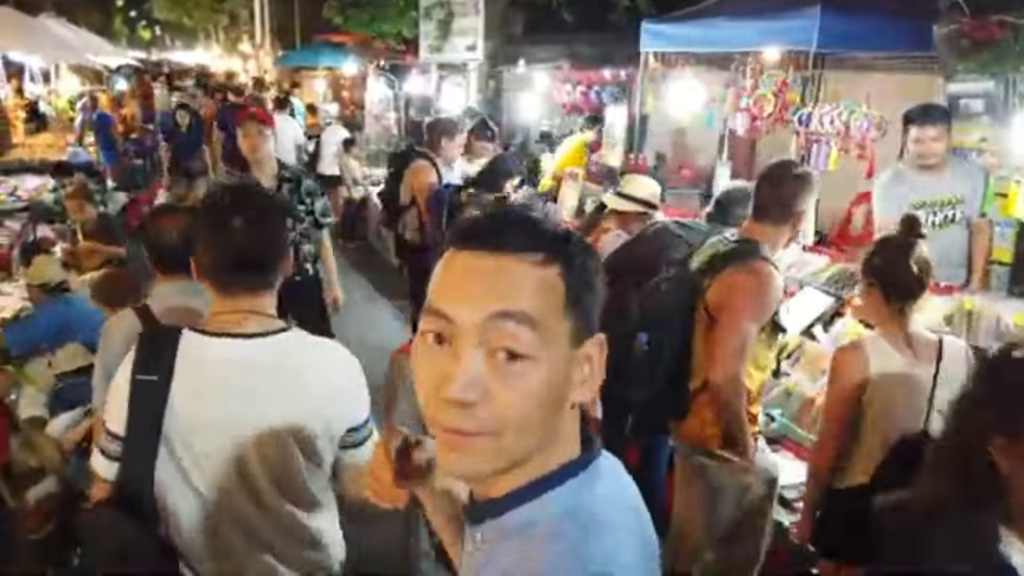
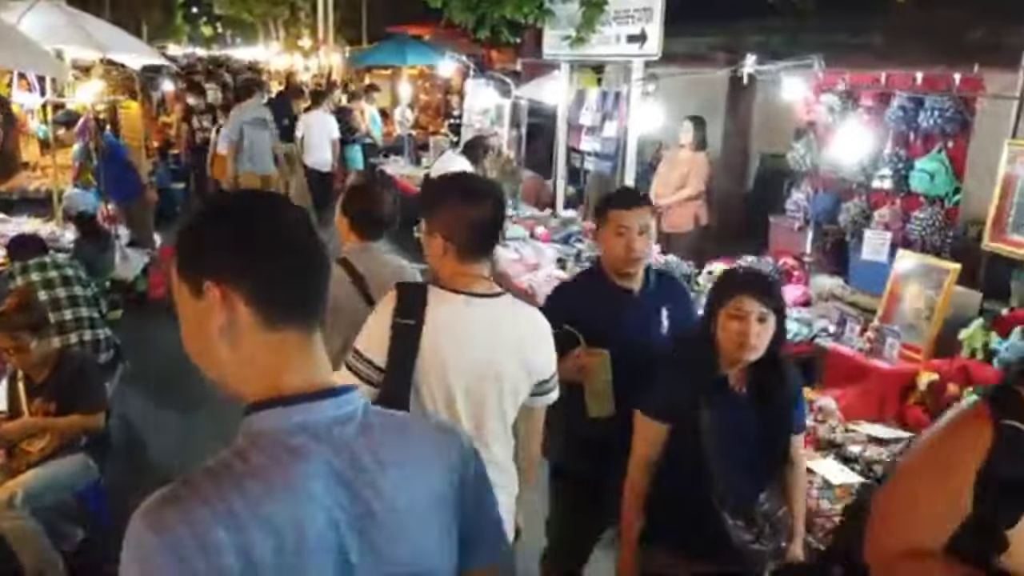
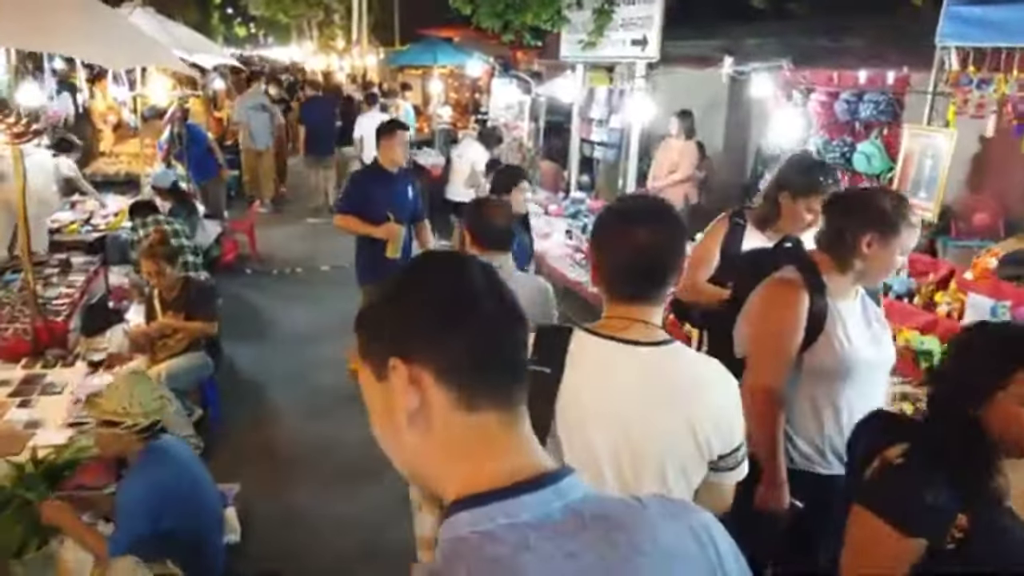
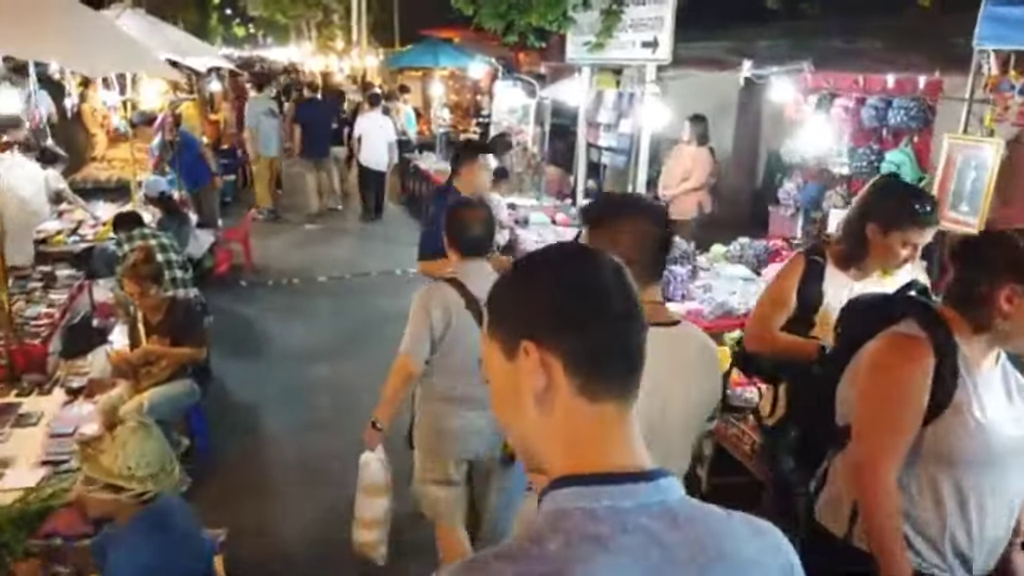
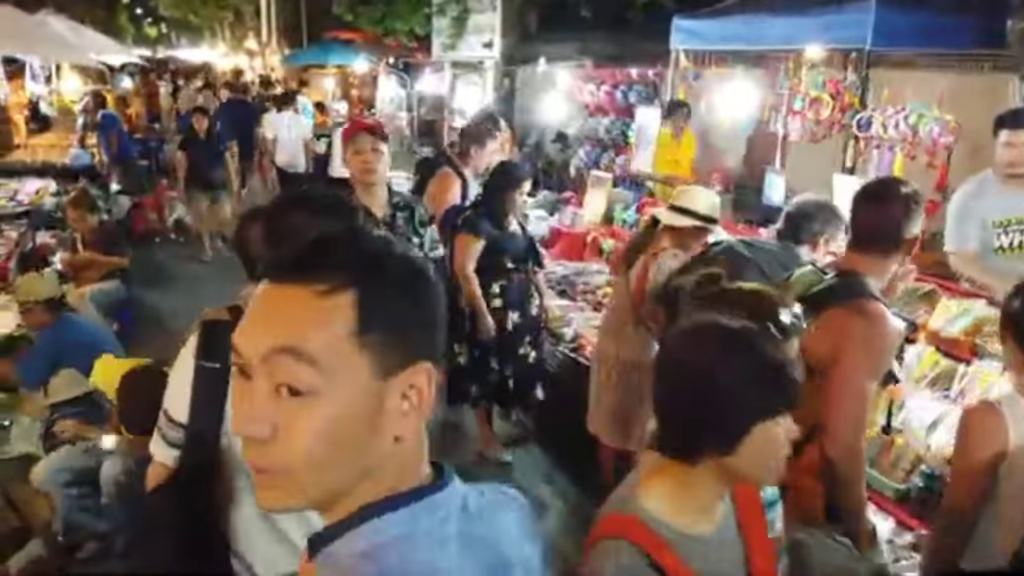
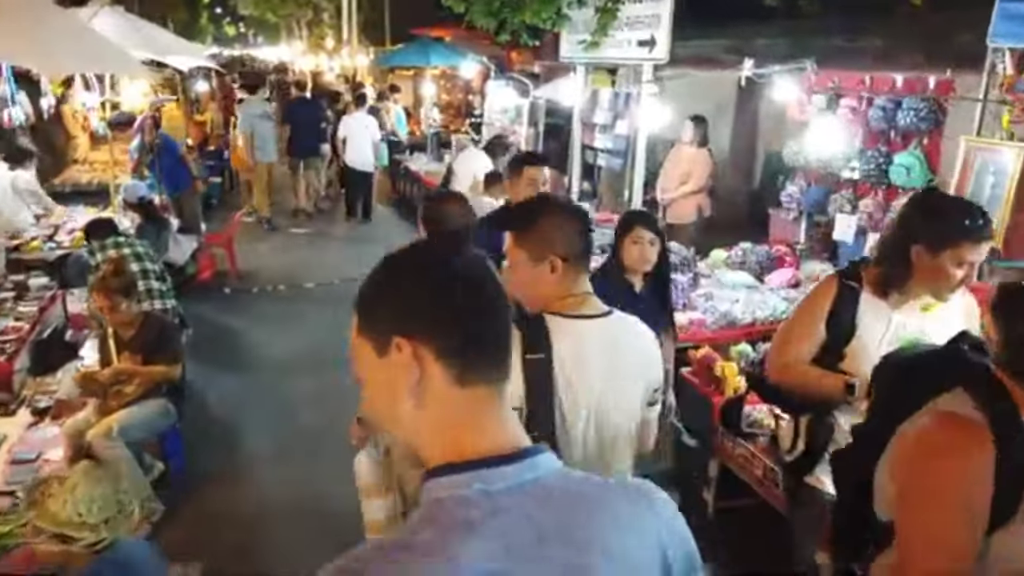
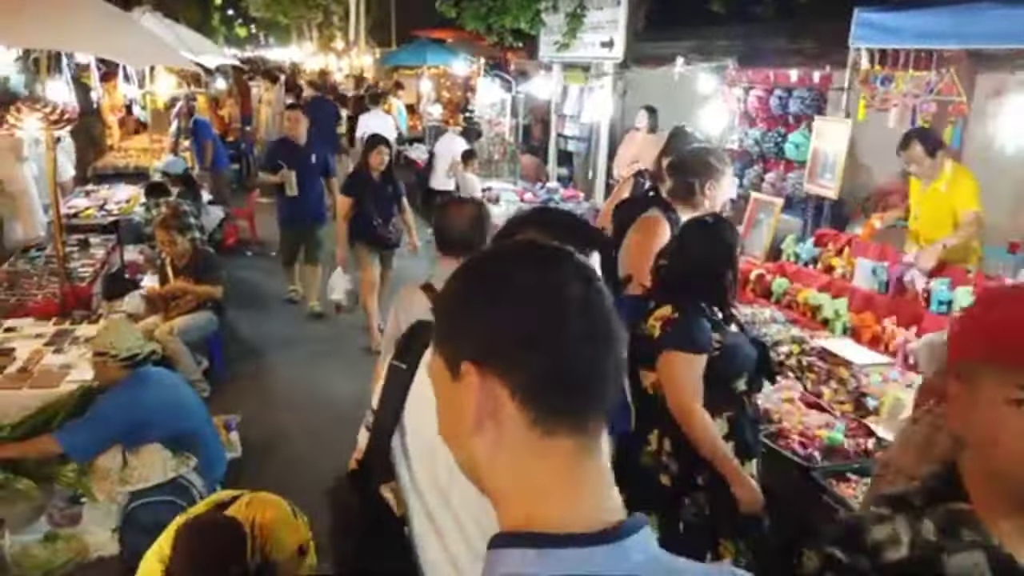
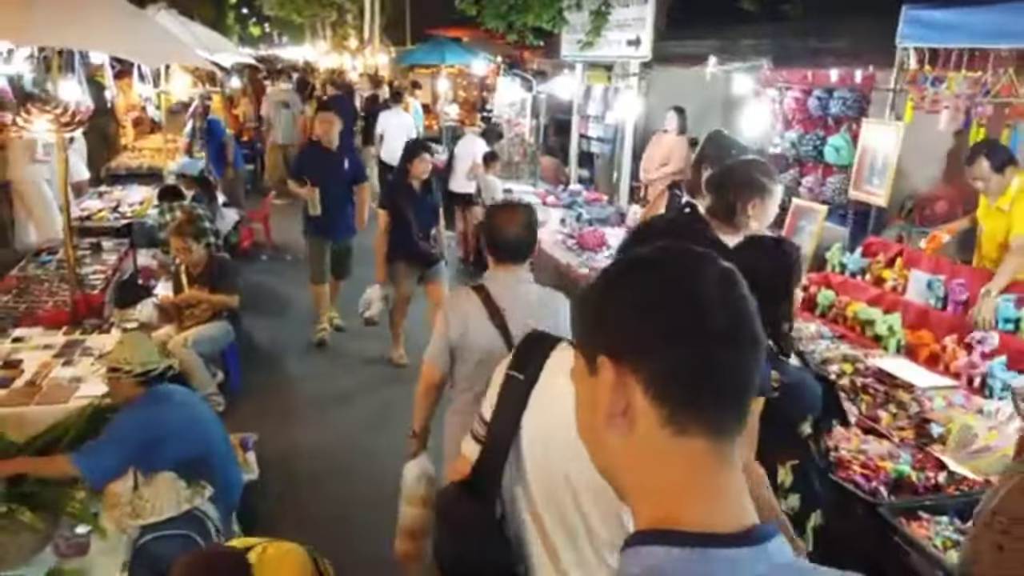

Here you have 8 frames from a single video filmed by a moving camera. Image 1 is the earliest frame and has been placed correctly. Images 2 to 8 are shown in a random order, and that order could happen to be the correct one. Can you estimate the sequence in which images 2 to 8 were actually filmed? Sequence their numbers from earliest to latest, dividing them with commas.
5, 7, 8, 3, 4, 6, 2
